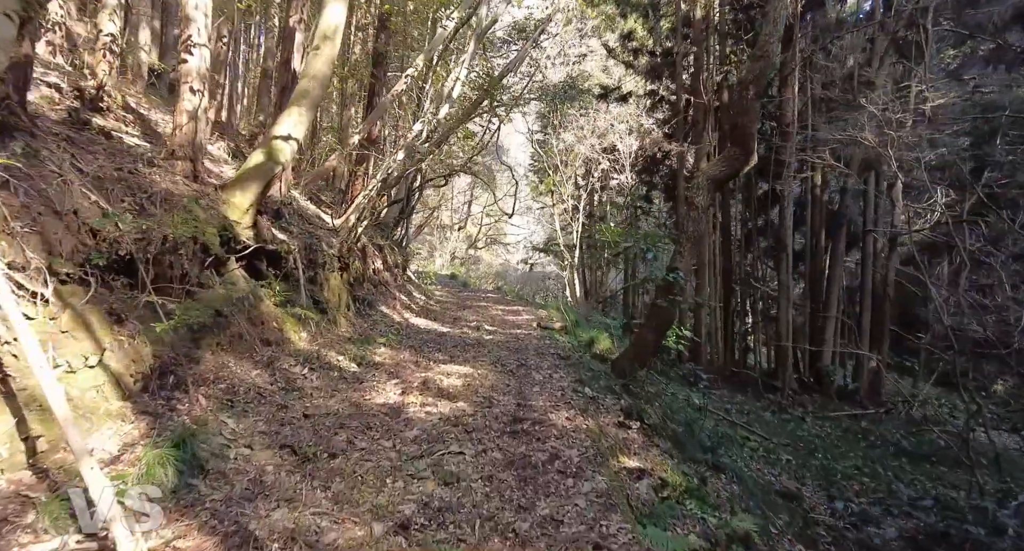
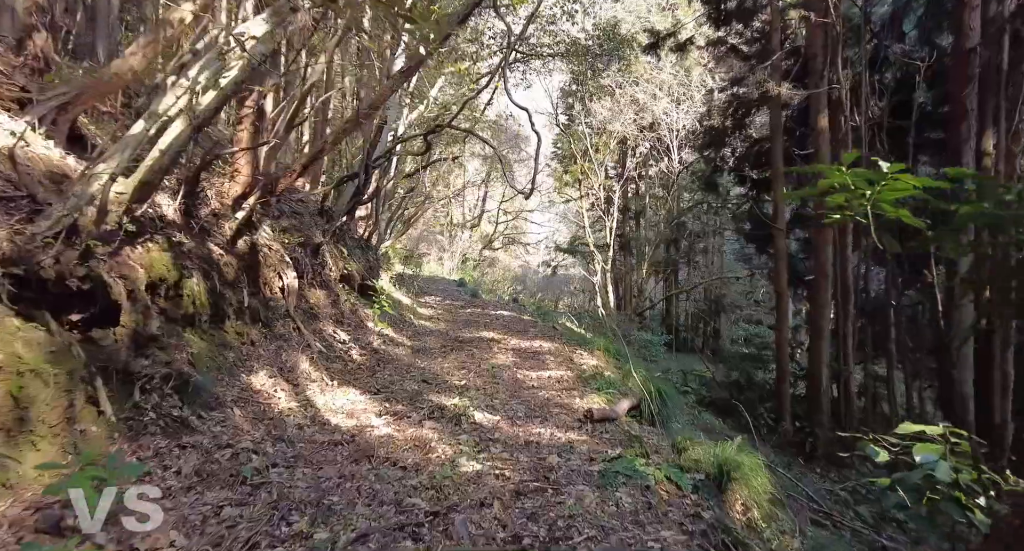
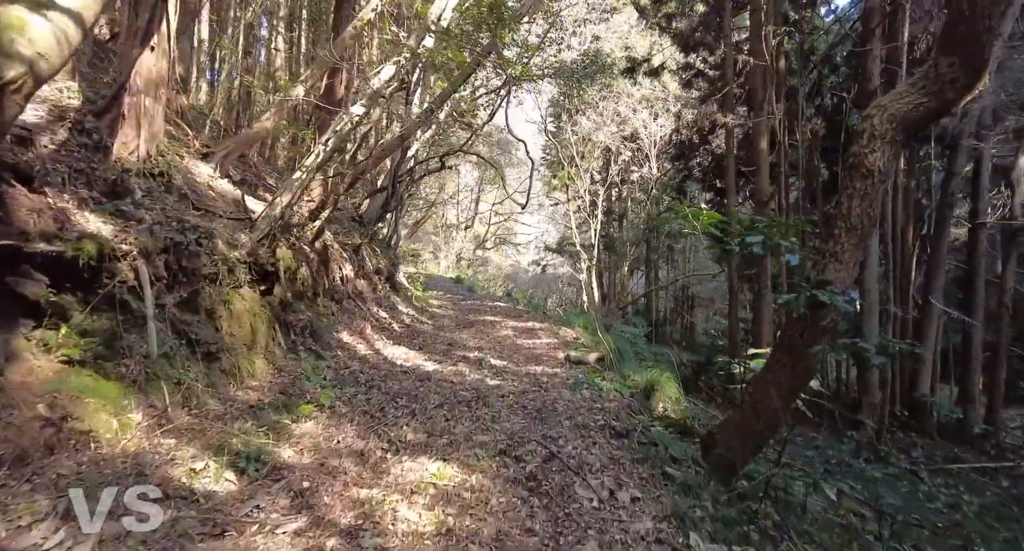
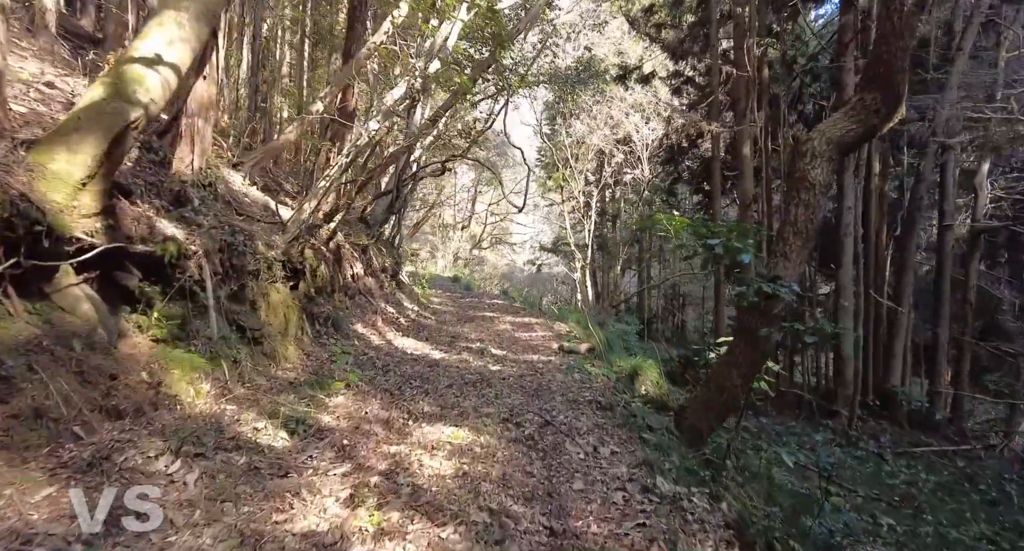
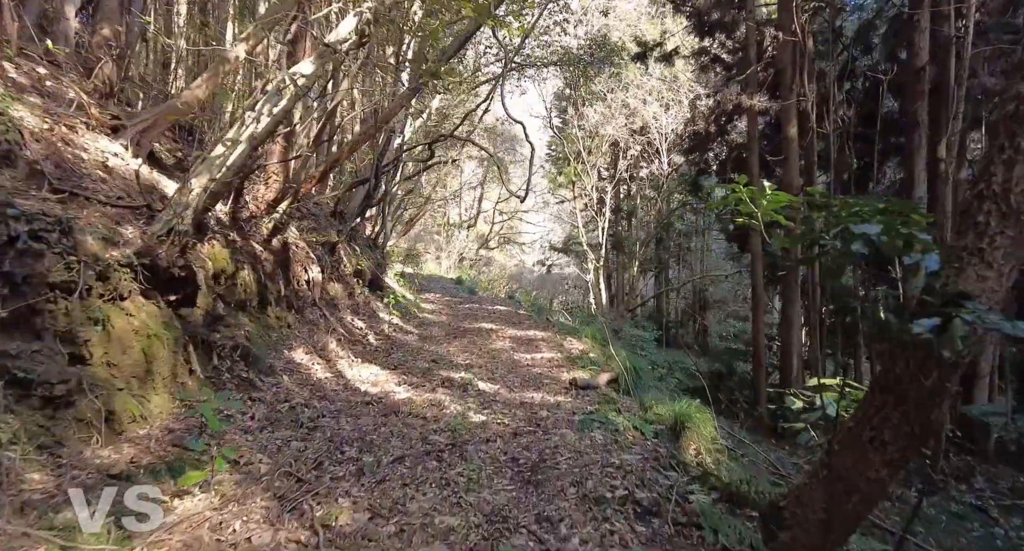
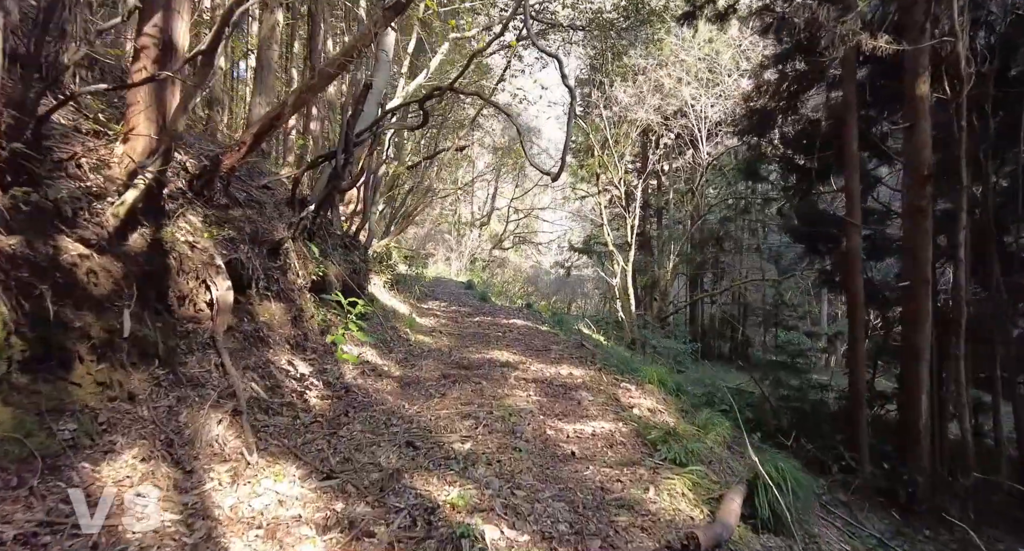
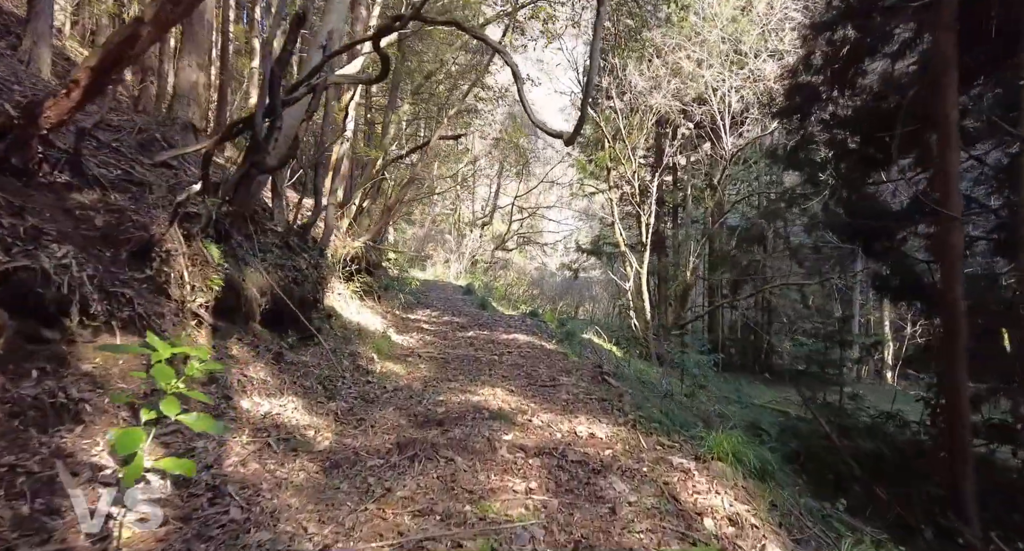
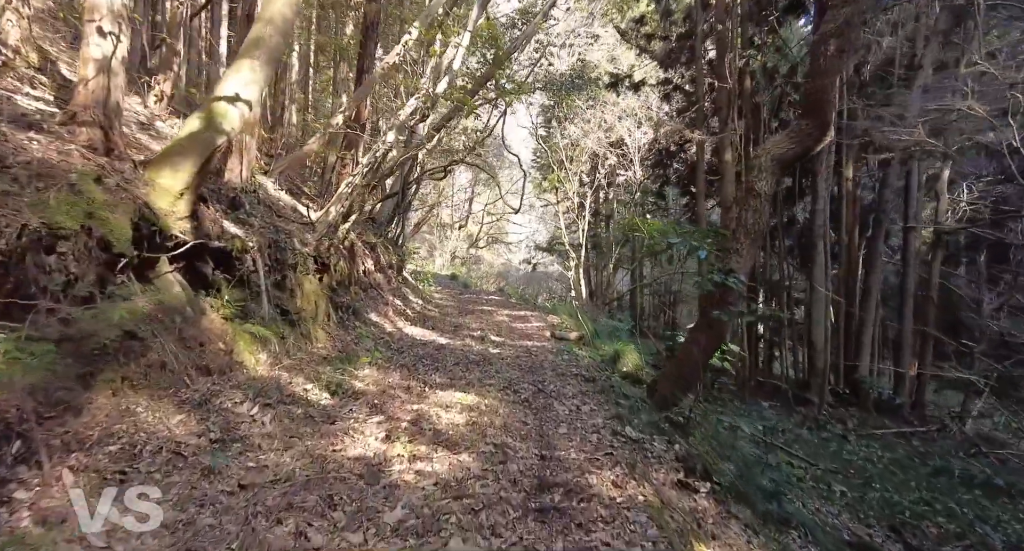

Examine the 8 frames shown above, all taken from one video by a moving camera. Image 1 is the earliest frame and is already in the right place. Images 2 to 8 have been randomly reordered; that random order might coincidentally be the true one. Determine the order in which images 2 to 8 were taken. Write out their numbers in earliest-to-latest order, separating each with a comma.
8, 4, 3, 5, 2, 6, 7
